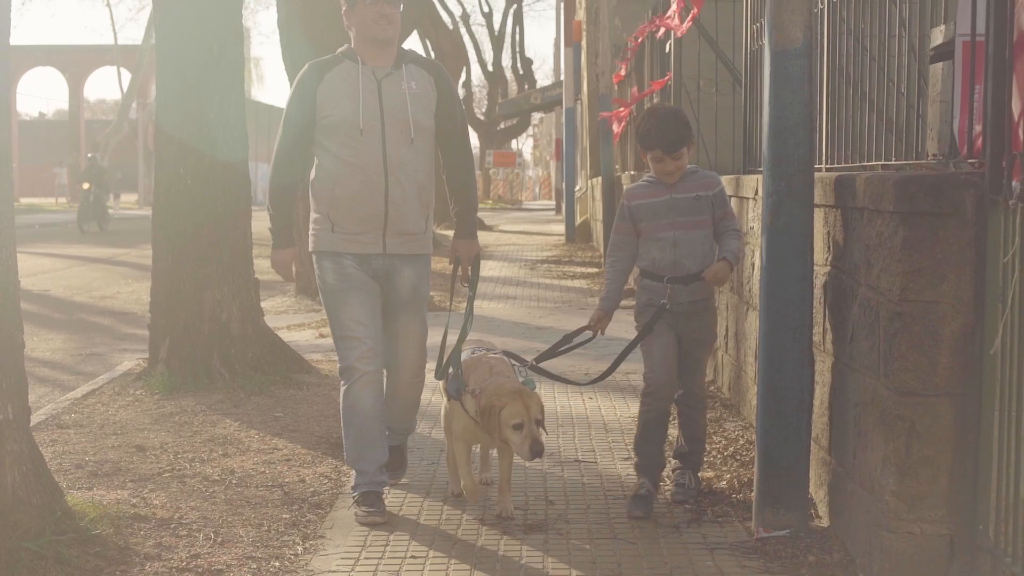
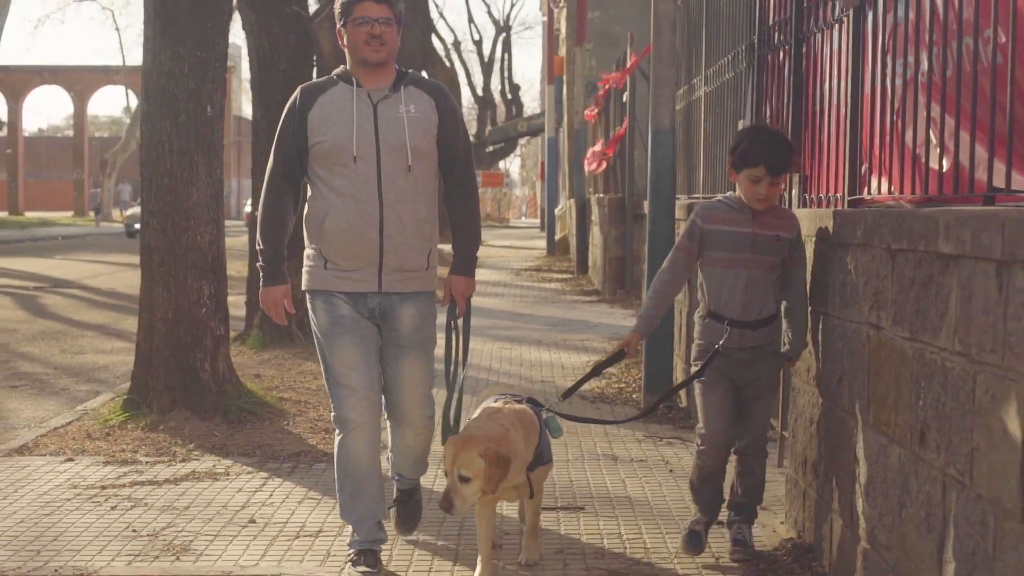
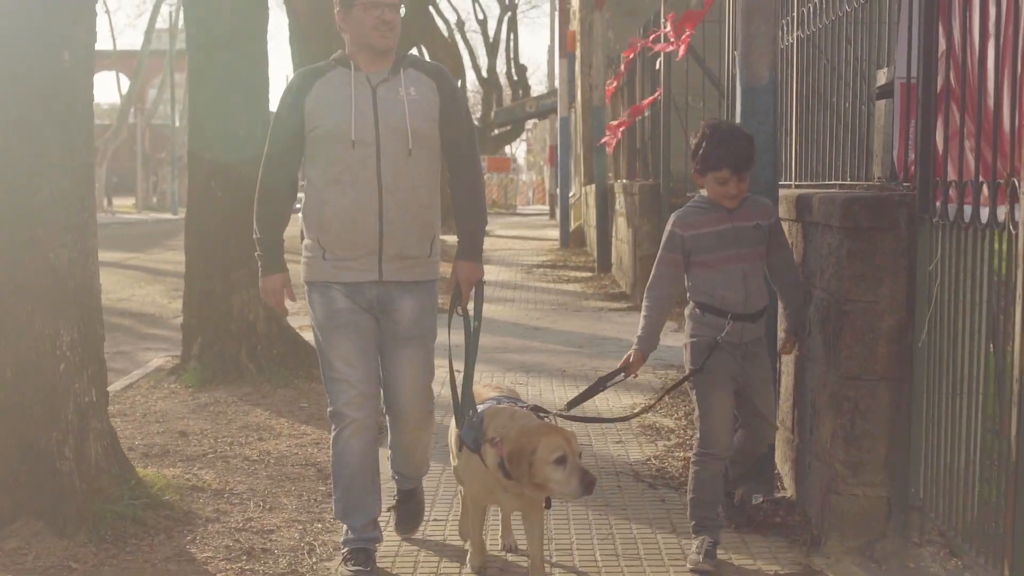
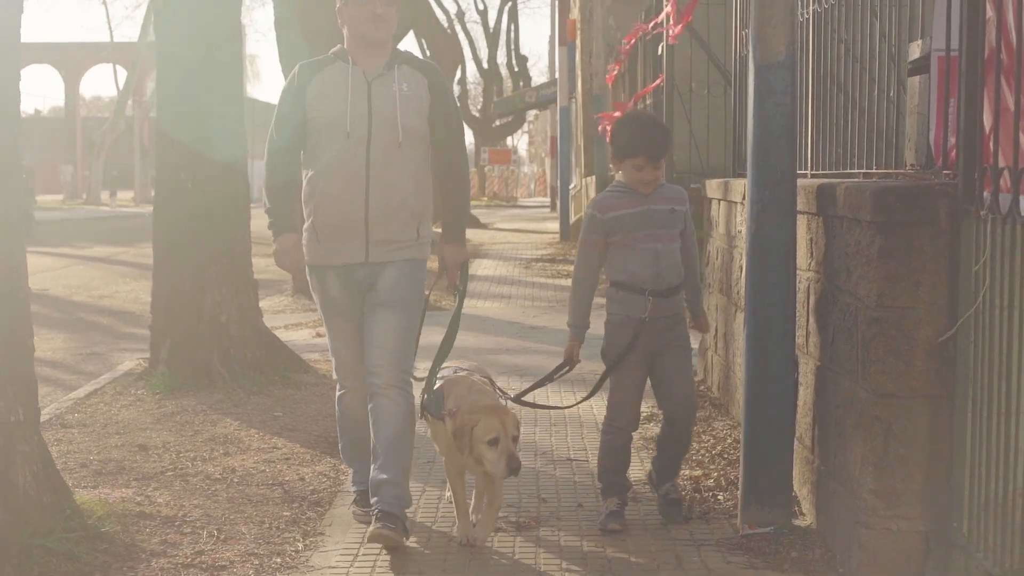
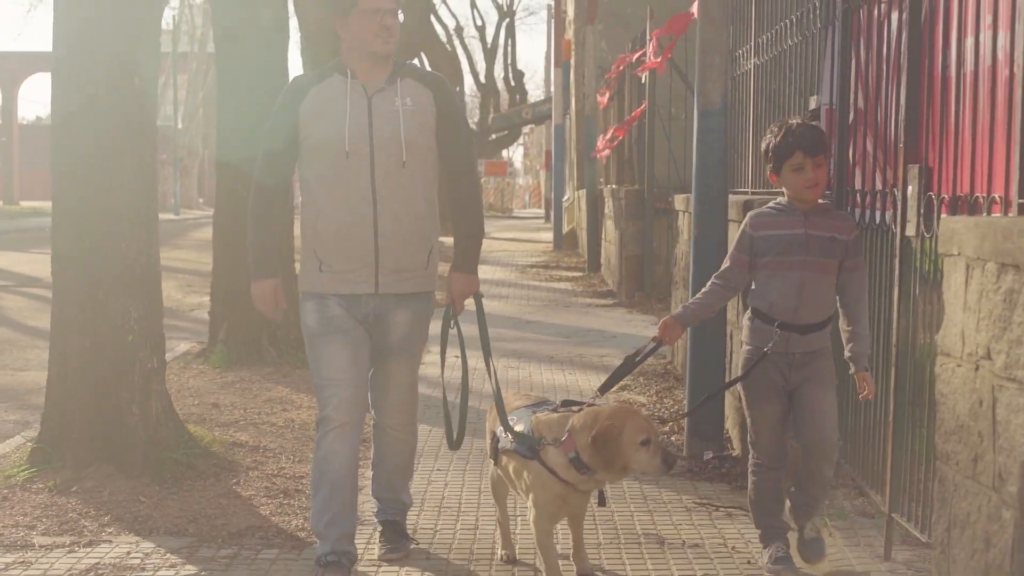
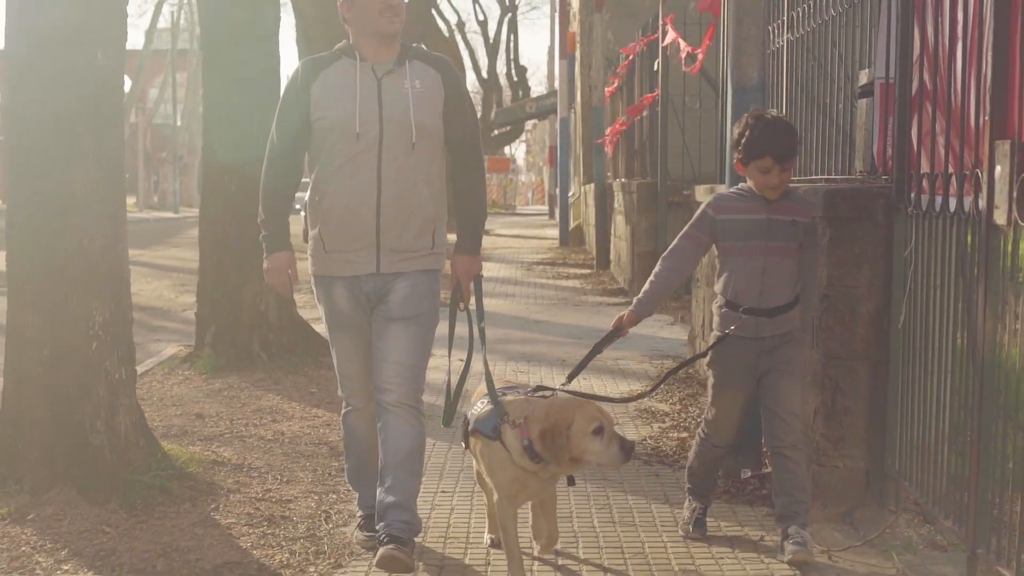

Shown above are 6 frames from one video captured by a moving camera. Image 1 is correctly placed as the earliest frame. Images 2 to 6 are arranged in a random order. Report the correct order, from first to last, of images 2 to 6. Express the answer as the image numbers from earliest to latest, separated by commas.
4, 3, 6, 5, 2
